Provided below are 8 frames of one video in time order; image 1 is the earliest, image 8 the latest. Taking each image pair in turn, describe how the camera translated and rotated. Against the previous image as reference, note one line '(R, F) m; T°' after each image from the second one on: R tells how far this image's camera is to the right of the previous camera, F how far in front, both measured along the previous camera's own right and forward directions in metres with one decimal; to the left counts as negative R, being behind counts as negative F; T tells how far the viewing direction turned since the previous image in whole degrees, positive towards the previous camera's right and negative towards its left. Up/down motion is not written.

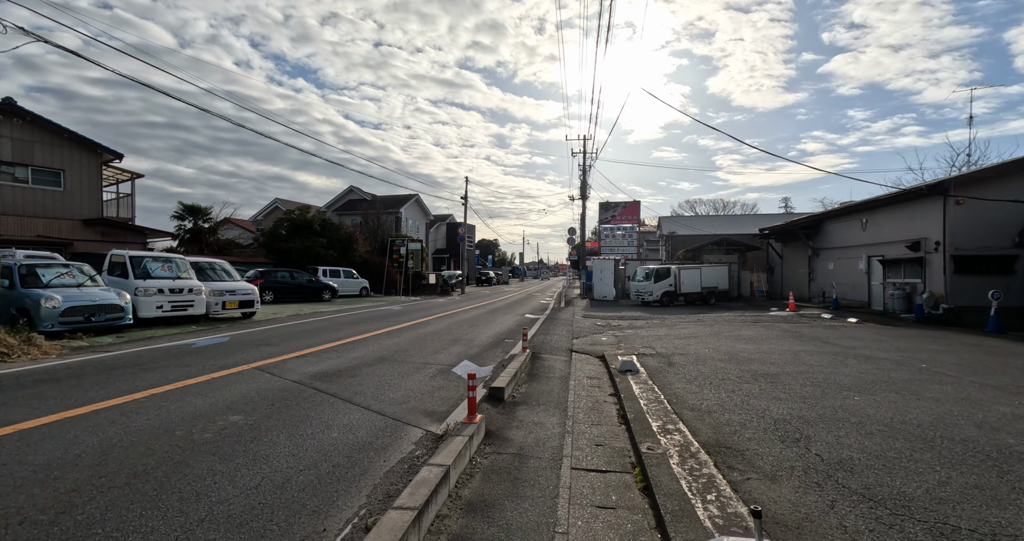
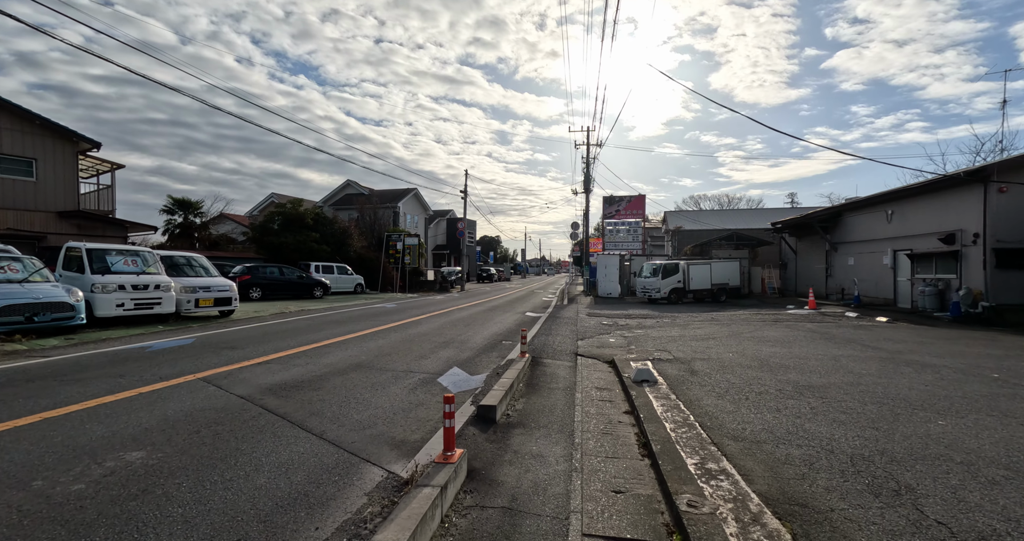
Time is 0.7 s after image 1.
(+0.1, +1.1) m; 0°
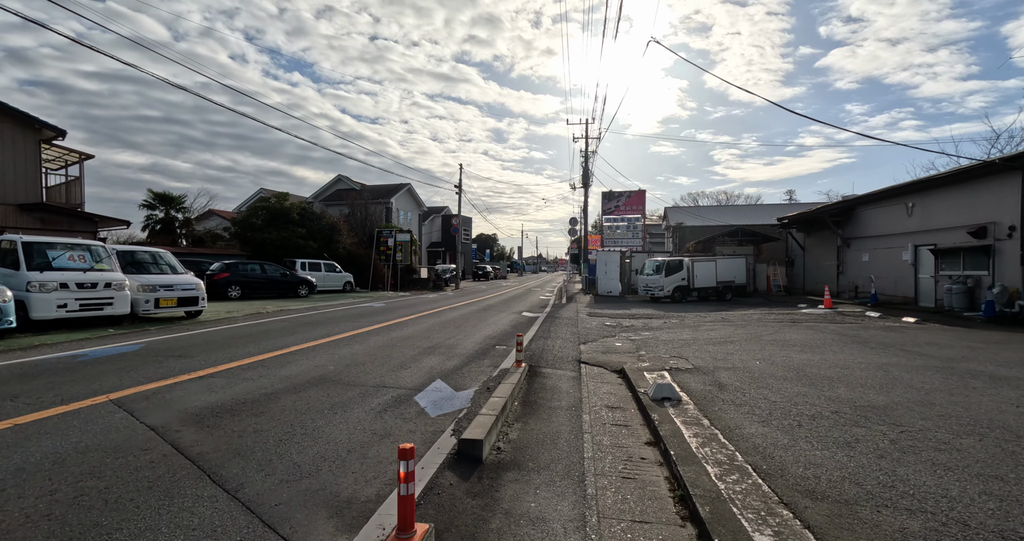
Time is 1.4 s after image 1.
(0.0, +1.1) m; +1°
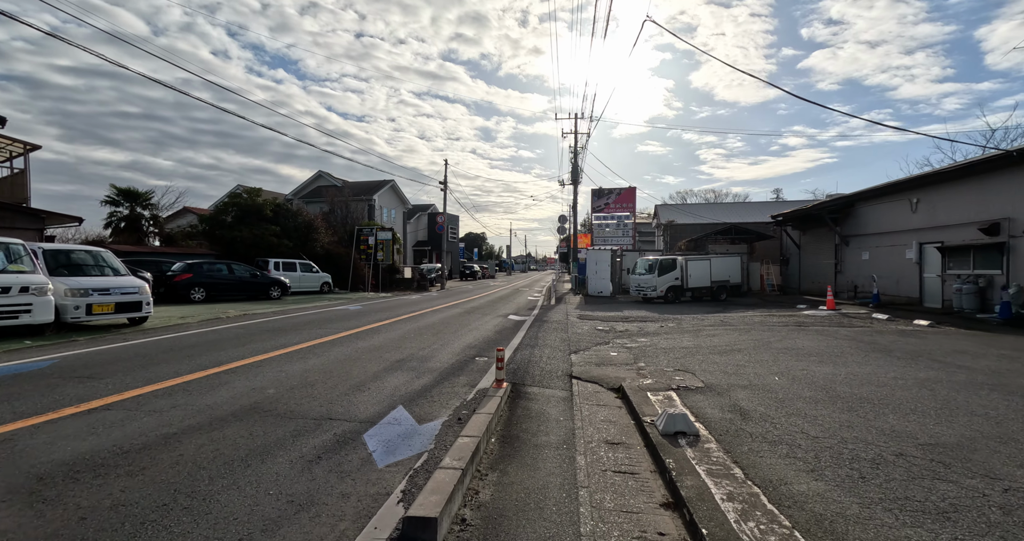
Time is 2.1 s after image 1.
(+0.1, +1.1) m; +2°
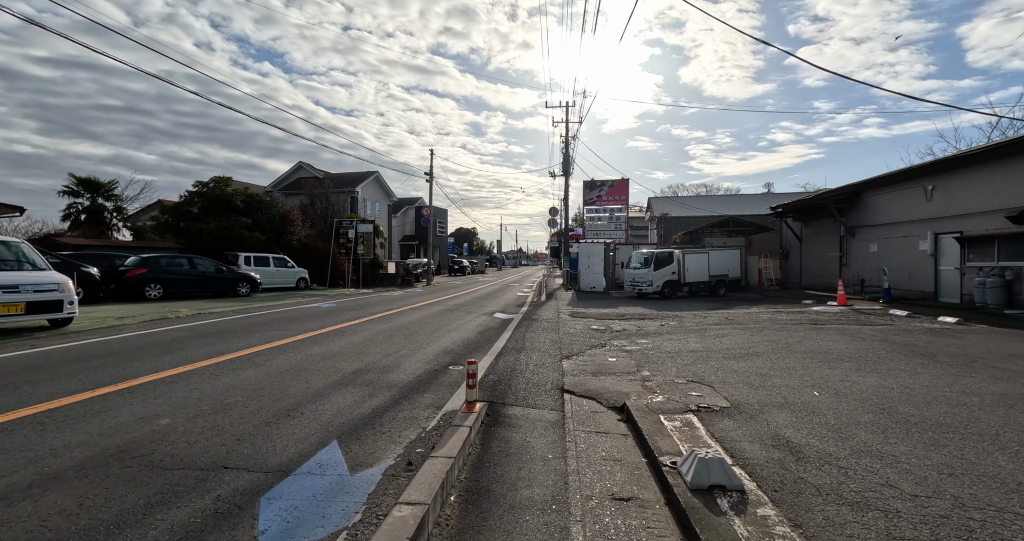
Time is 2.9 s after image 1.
(+0.2, +1.2) m; +1°
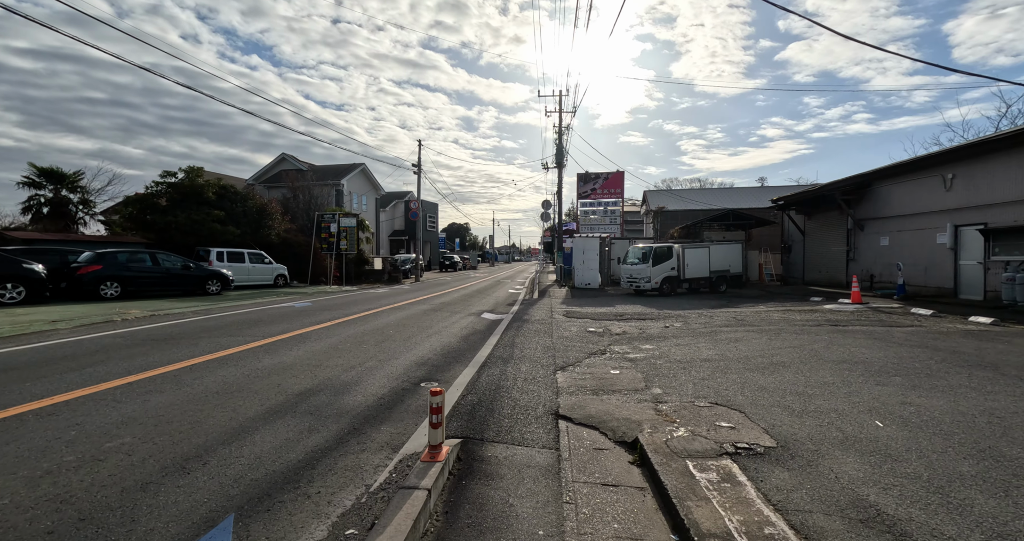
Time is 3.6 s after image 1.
(+0.1, +1.1) m; +1°
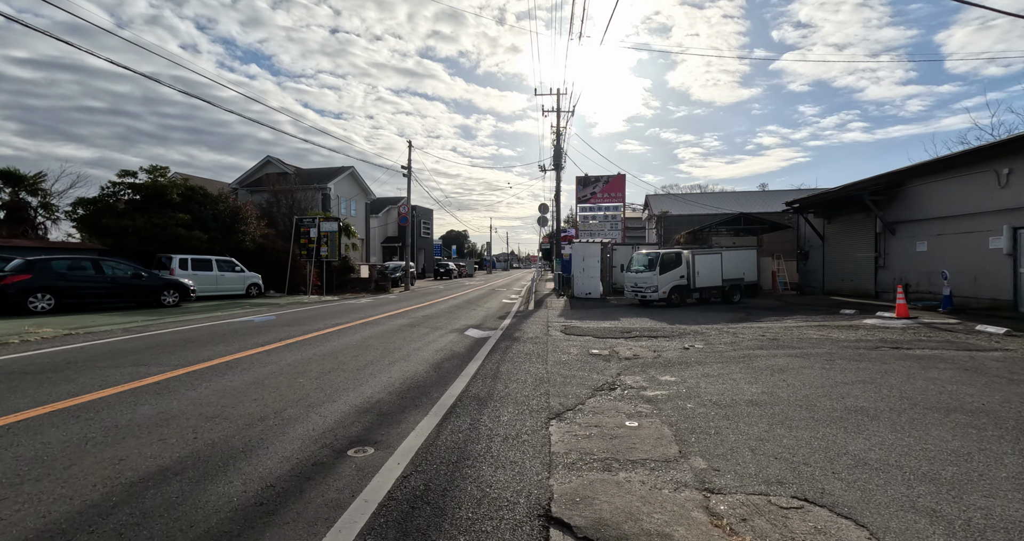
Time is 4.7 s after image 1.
(+0.2, +1.8) m; 0°
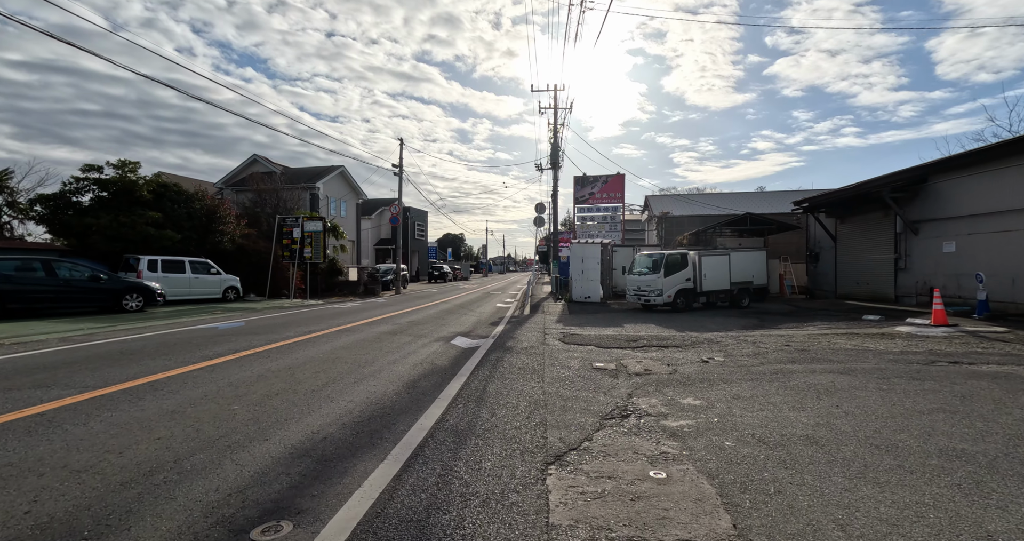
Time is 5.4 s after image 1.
(+0.1, +1.2) m; +1°
